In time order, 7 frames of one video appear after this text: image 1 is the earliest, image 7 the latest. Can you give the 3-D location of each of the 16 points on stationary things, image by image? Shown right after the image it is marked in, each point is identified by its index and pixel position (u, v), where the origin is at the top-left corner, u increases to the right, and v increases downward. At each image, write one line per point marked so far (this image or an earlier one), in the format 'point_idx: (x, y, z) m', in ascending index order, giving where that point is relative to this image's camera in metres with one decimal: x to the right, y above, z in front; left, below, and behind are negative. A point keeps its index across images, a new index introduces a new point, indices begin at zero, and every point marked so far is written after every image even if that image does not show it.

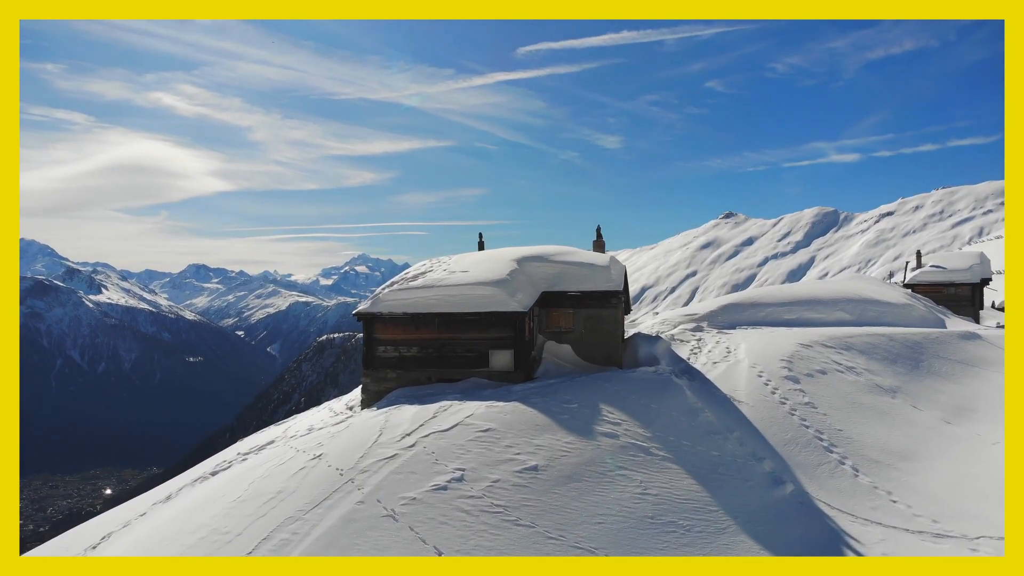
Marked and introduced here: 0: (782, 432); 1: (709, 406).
0: (+5.8, -3.1, +18.0) m
1: (+4.3, -2.6, +18.0) m
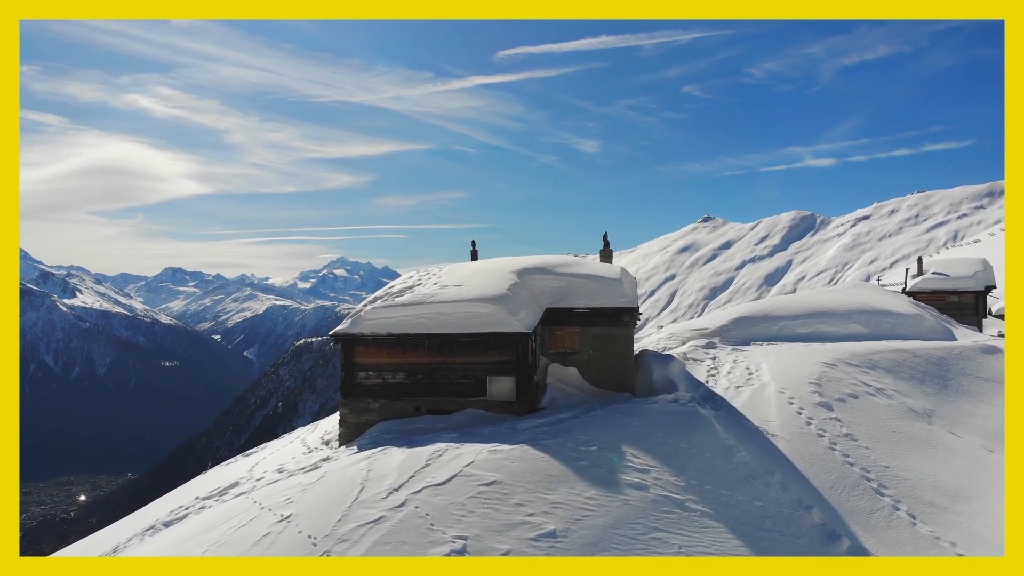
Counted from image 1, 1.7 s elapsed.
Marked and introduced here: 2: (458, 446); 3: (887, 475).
0: (+5.9, -3.4, +15.6) m
1: (+4.3, -2.9, +15.6) m
2: (-0.8, -2.5, +13.1) m
3: (+7.4, -3.7, +16.4) m
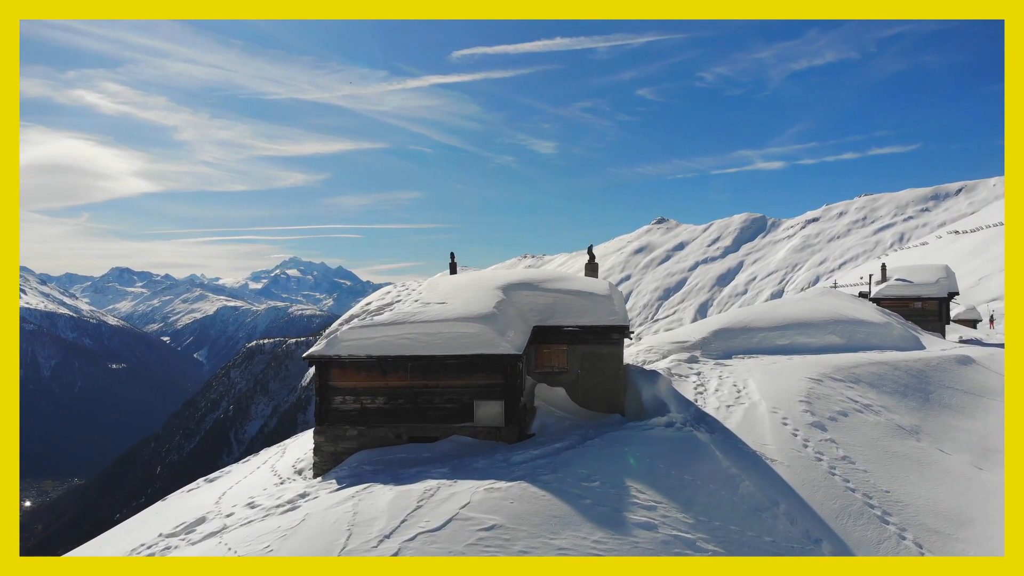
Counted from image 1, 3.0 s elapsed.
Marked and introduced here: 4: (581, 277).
0: (+5.7, -3.8, +14.9) m
1: (+4.1, -3.2, +14.8) m
2: (-0.9, -2.8, +12.1) m
3: (+7.2, -4.0, +15.8) m
4: (+1.6, +0.2, +19.3) m
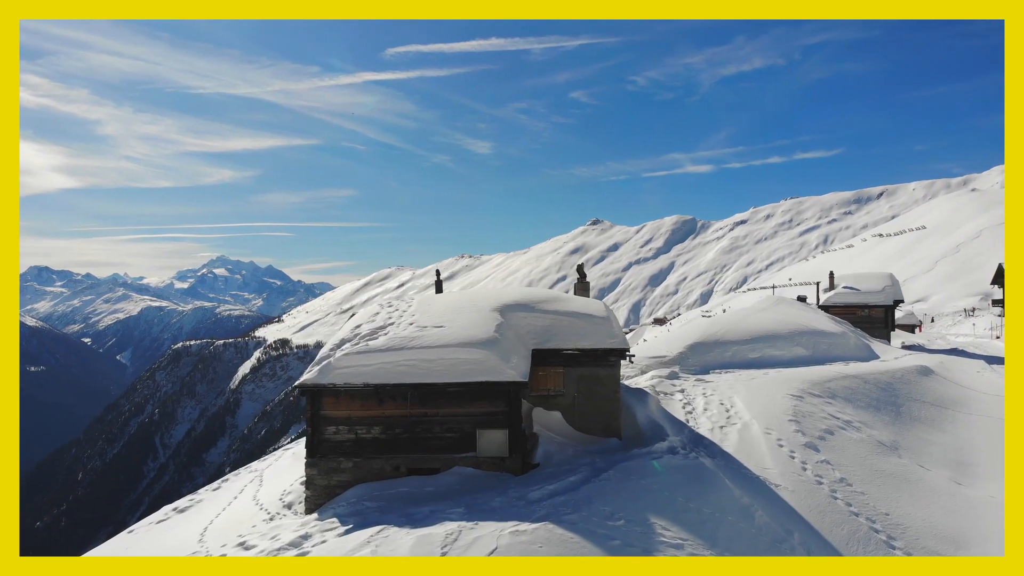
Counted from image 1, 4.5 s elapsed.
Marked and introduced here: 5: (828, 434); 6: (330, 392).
0: (+5.8, -4.2, +14.8) m
1: (+4.2, -3.7, +14.6) m
2: (-0.5, -3.3, +11.4) m
3: (+7.2, -4.5, +15.8) m
4: (+1.4, -0.2, +18.8) m
5: (+7.5, -3.5, +20.0) m
6: (-3.2, -1.8, +14.9) m
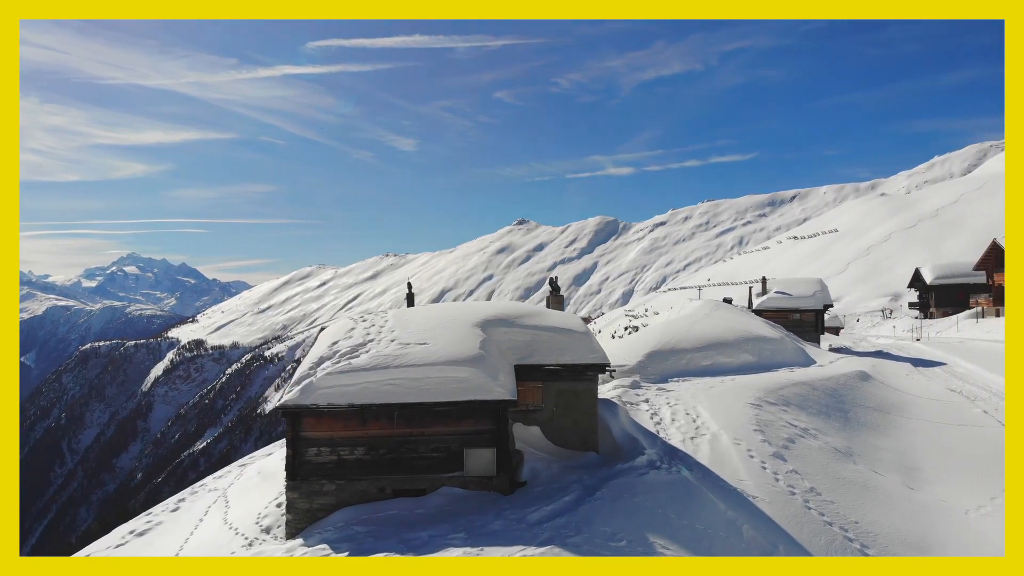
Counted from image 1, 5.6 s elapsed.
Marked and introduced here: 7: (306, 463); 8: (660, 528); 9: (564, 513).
0: (+5.5, -4.5, +15.2) m
1: (+4.0, -4.0, +14.8) m
2: (-0.4, -3.6, +11.2) m
3: (+6.8, -4.8, +16.3) m
4: (+0.8, -0.5, +18.7) m
5: (+6.8, -3.8, +20.5) m
6: (-3.5, -2.1, +14.4) m
7: (-3.5, -3.0, +14.4) m
8: (+2.3, -3.7, +12.8) m
9: (+0.8, -3.4, +12.6) m
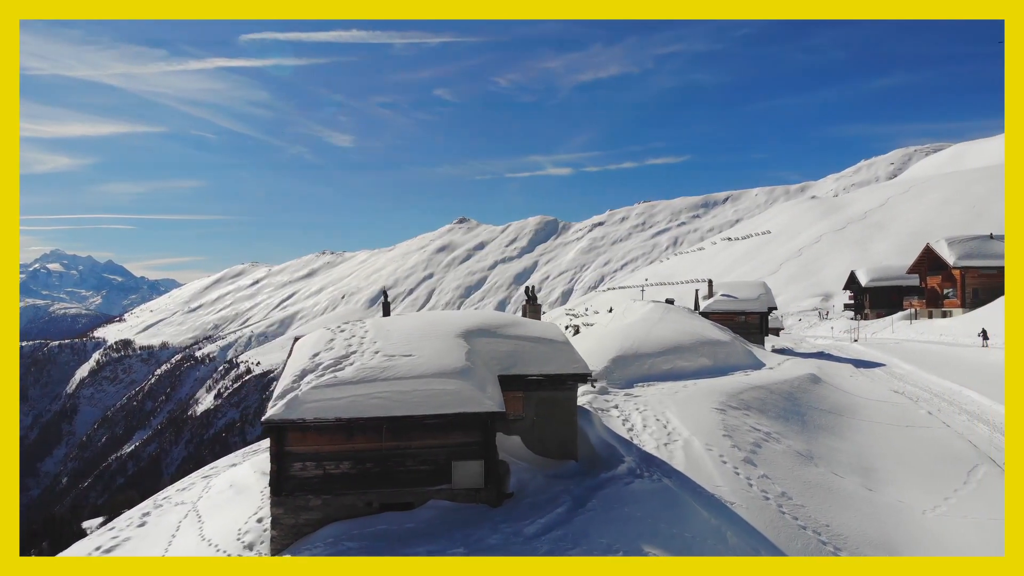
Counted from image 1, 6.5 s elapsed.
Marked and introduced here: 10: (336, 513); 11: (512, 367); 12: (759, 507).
0: (+5.2, -4.7, +15.6) m
1: (+3.8, -4.2, +15.1) m
2: (-0.4, -3.8, +11.2) m
3: (+6.5, -5.0, +16.8) m
4: (+0.3, -0.7, +18.8) m
5: (+6.1, -4.0, +21.0) m
6: (-3.6, -2.3, +14.2) m
7: (-3.7, -3.2, +14.1) m
8: (+2.2, -3.9, +13.0) m
9: (+0.7, -3.6, +12.7) m
10: (-3.0, -3.8, +14.1) m
11: (0.0, -1.6, +16.6) m
12: (+4.9, -4.4, +16.7) m
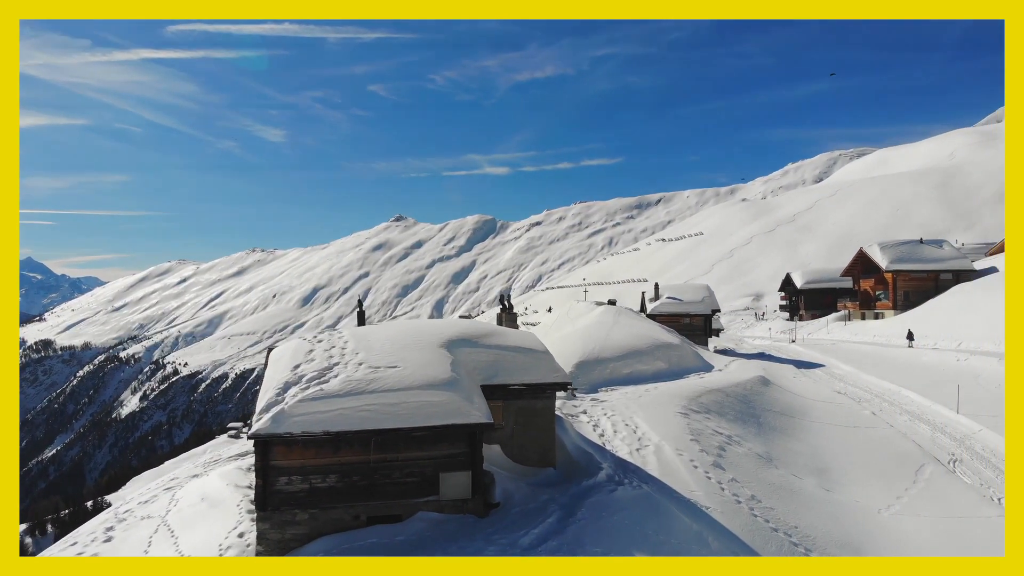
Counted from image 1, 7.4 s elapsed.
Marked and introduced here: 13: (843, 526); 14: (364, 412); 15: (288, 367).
0: (+4.9, -5.0, +16.1) m
1: (+3.5, -4.4, +15.5) m
2: (-0.4, -4.0, +11.3) m
3: (+6.0, -5.2, +17.4) m
4: (-0.2, -0.9, +18.9) m
5: (+5.4, -4.2, +21.5) m
6: (-3.8, -2.5, +14.0) m
7: (-3.9, -3.4, +13.9) m
8: (+2.1, -4.1, +13.2) m
9: (+0.6, -3.8, +12.9) m
10: (-3.1, -4.0, +14.0) m
11: (-0.4, -1.8, +16.6) m
12: (+4.5, -4.6, +17.2) m
13: (+7.6, -5.5, +19.2) m
14: (-2.5, -2.1, +14.3) m
15: (-4.3, -1.4, +16.1) m
